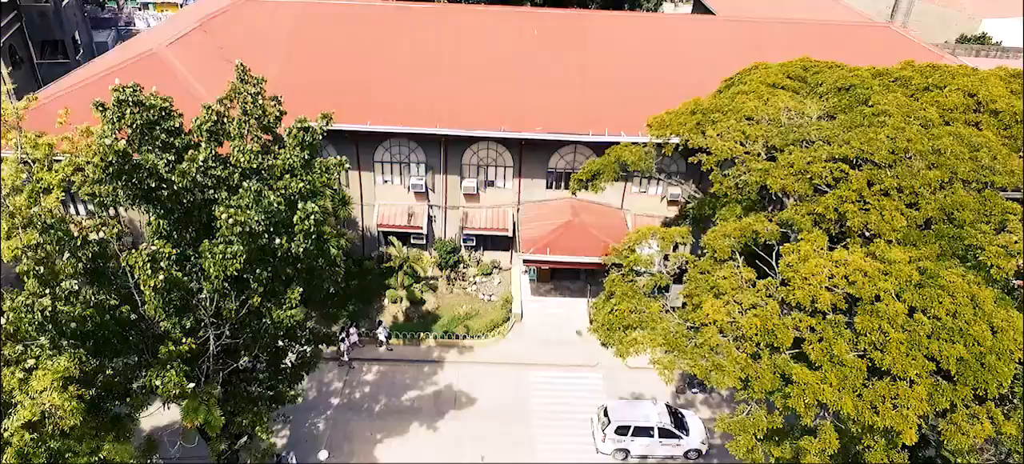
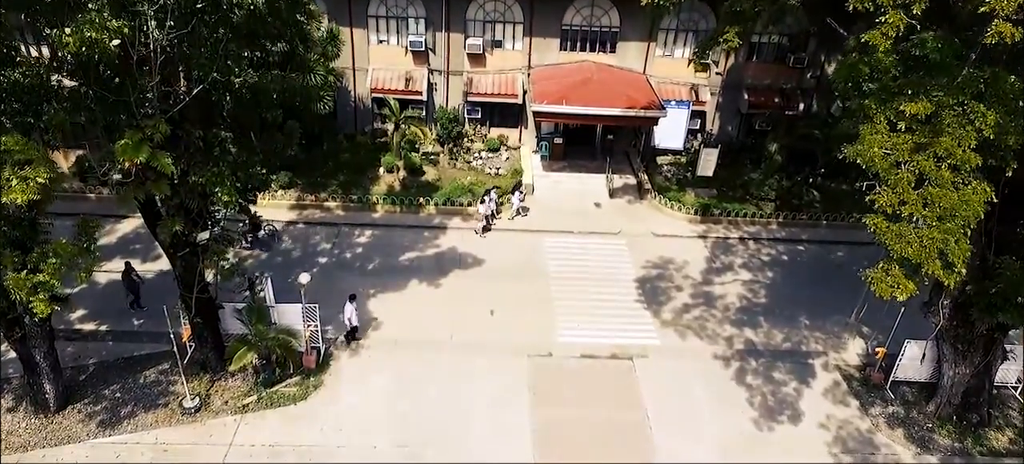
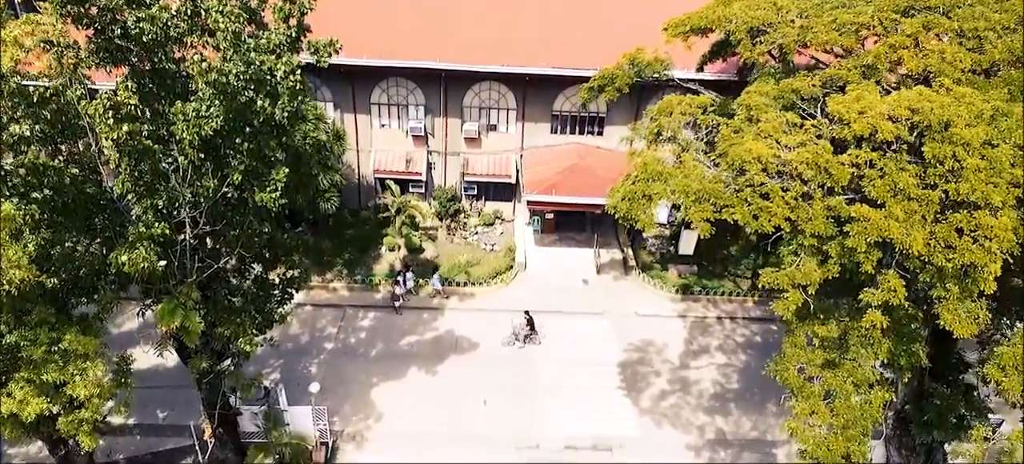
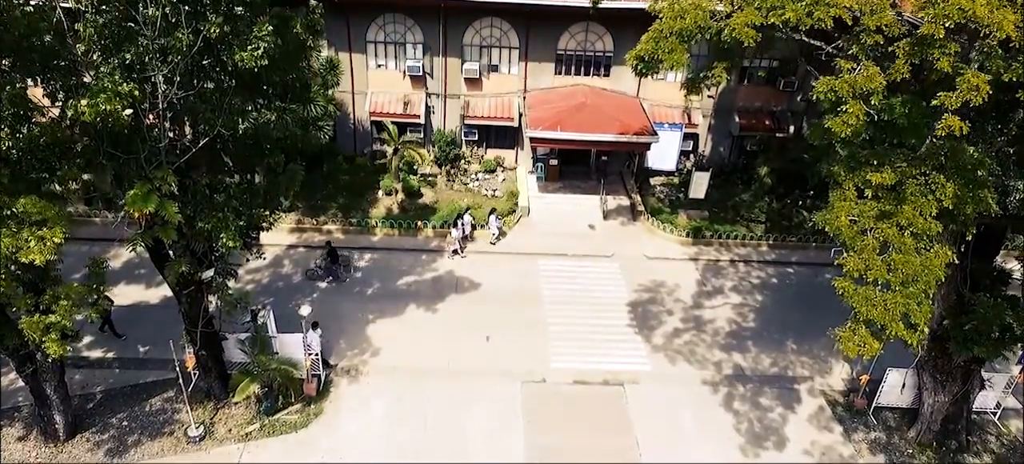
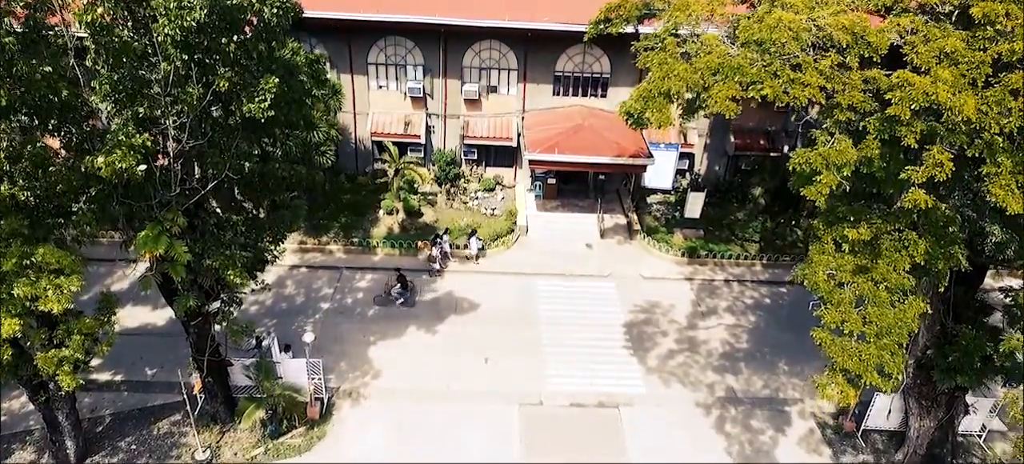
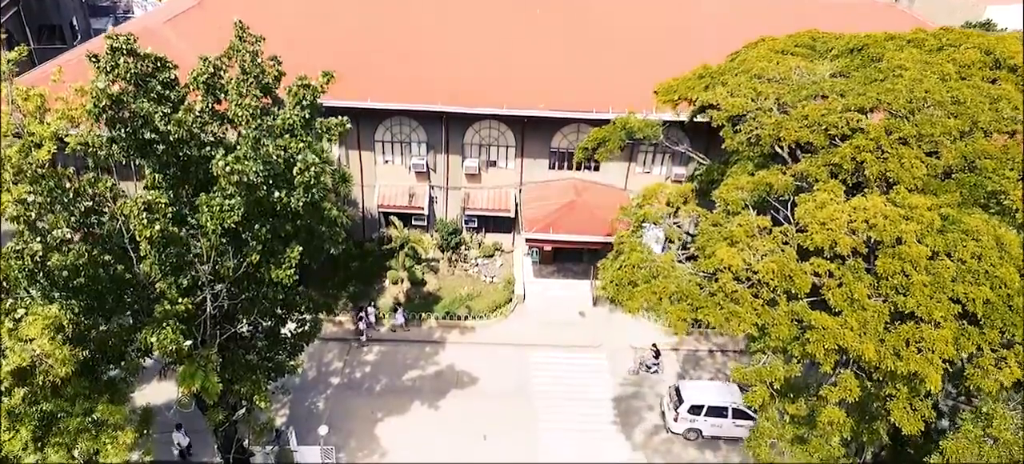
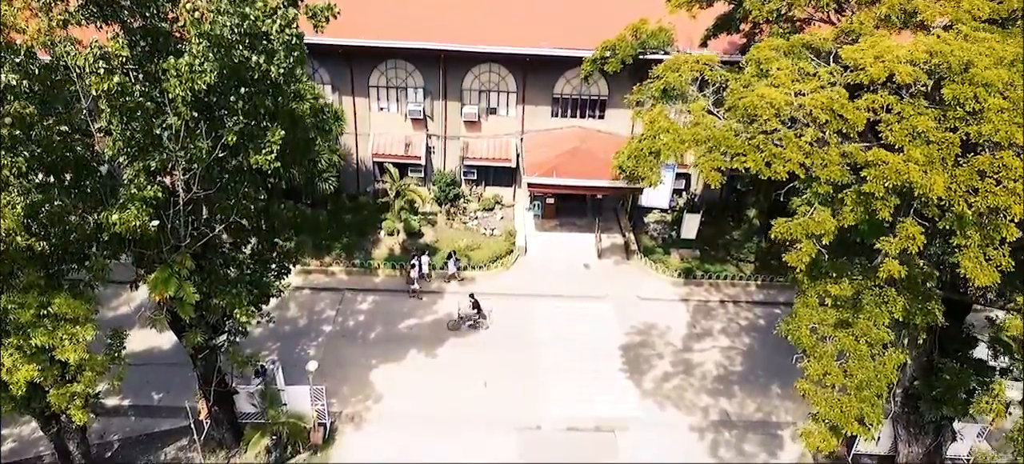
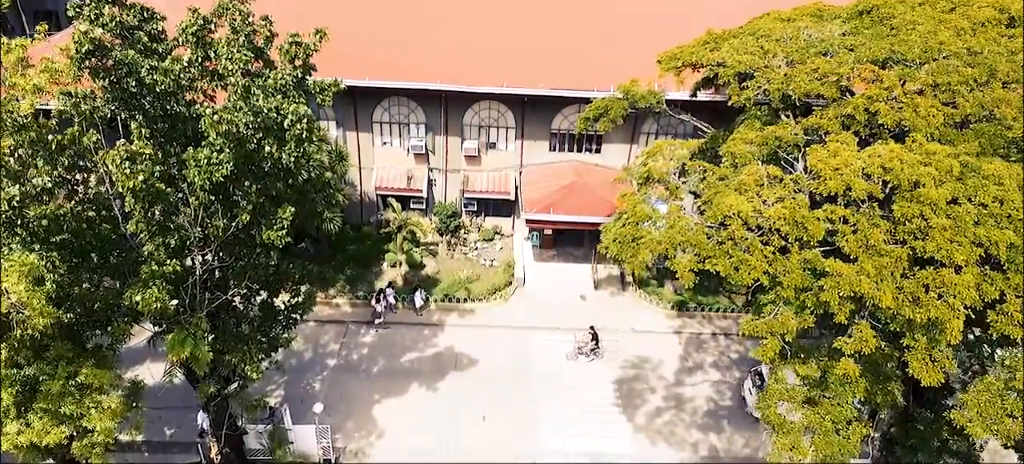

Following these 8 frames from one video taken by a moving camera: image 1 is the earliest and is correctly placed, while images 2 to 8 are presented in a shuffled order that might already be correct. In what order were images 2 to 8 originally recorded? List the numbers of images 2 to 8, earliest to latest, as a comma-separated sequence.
6, 8, 3, 7, 5, 4, 2
